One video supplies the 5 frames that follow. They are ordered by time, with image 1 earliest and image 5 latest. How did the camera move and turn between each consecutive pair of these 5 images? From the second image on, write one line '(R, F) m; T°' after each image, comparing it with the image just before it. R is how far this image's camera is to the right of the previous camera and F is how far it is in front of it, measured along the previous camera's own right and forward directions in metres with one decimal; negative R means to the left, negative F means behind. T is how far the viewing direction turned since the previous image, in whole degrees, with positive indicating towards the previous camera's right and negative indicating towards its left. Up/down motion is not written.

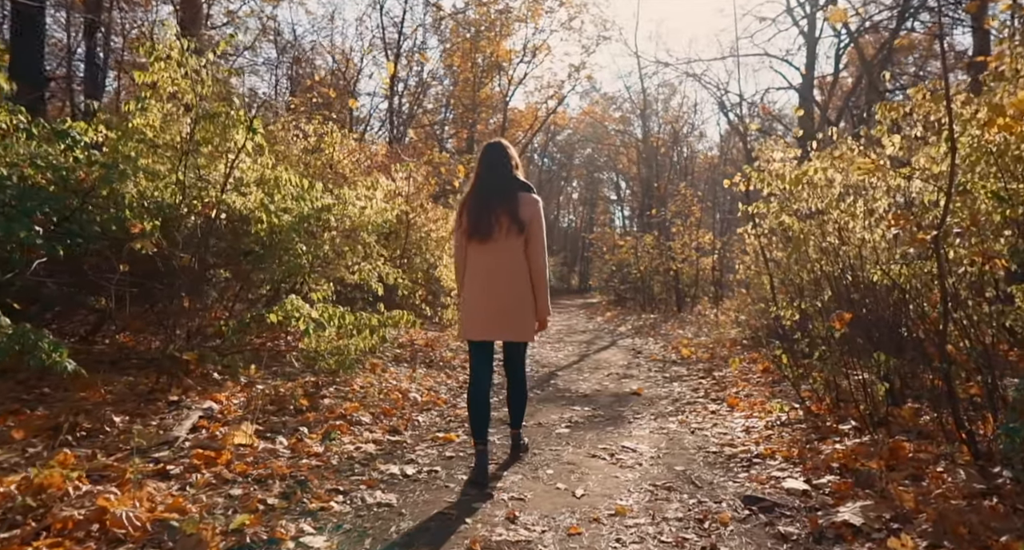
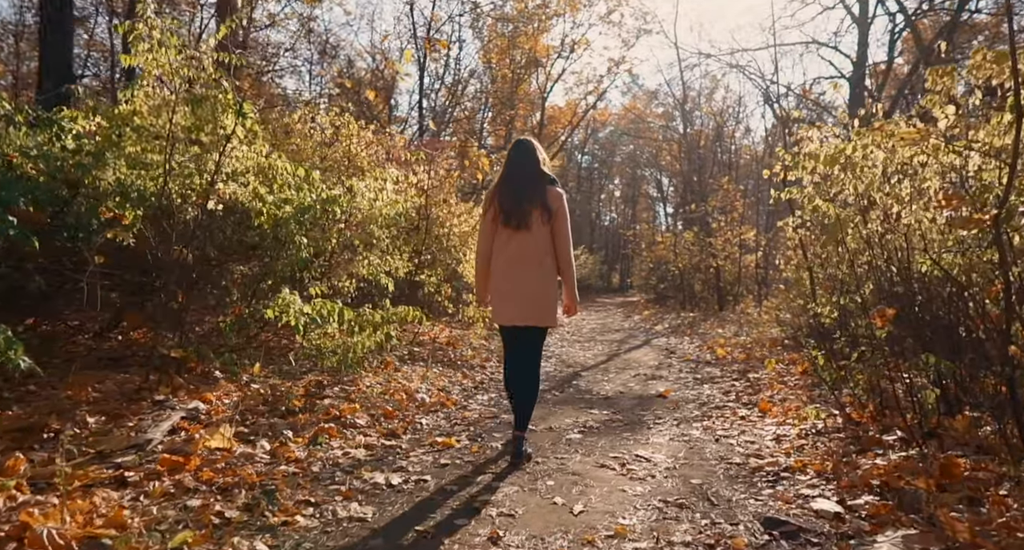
(+0.3, +0.4) m; -4°
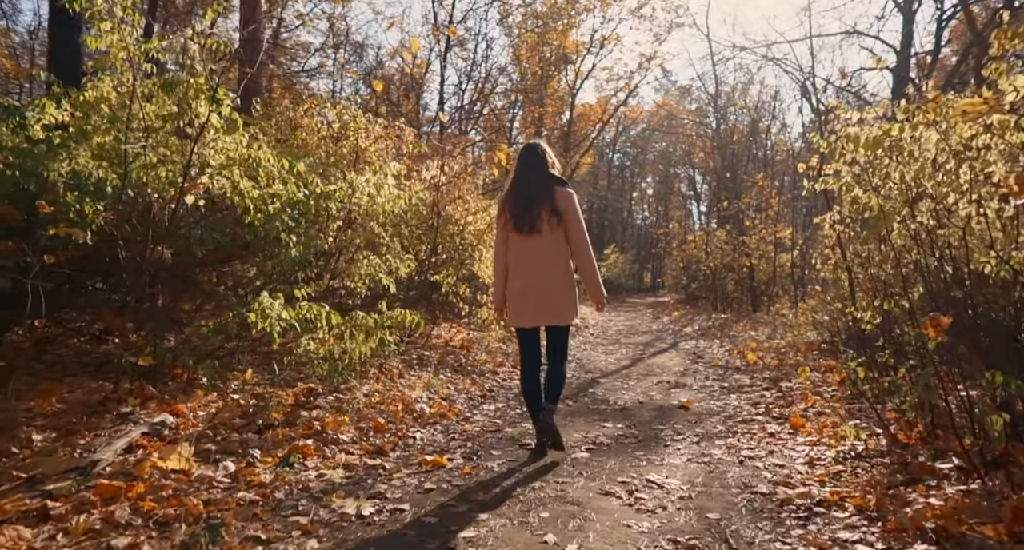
(+0.2, +0.5) m; -3°
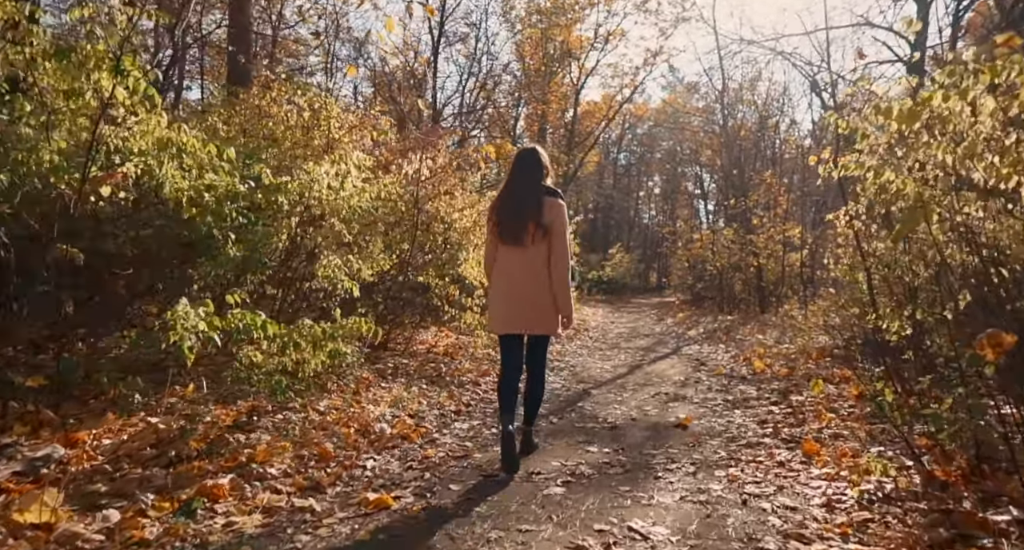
(+0.3, +0.7) m; -1°
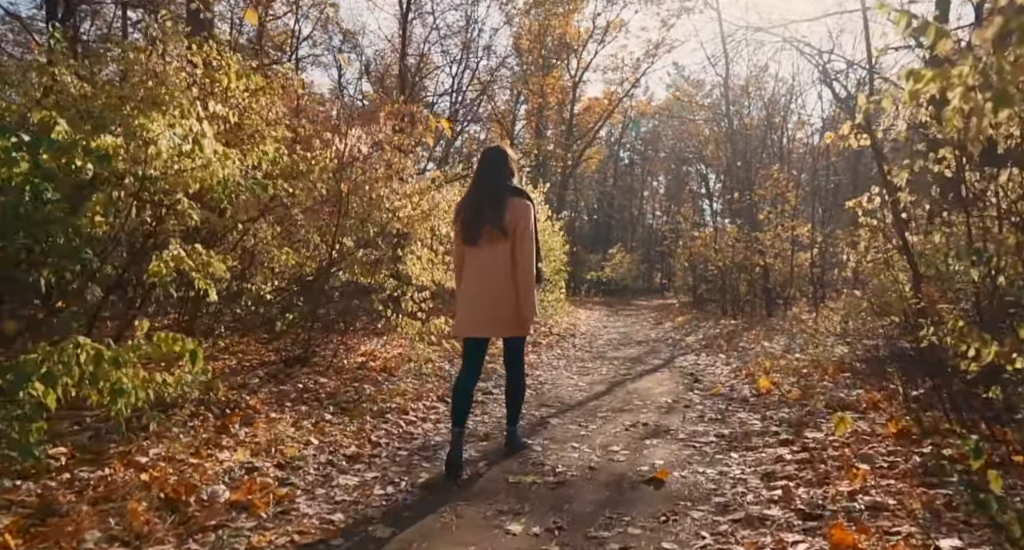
(+0.6, +1.5) m; -1°
